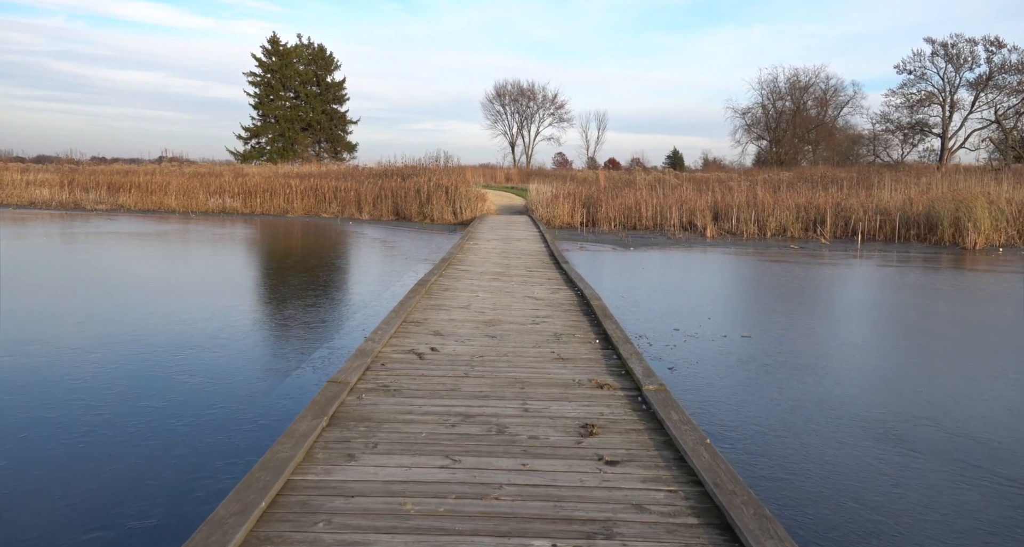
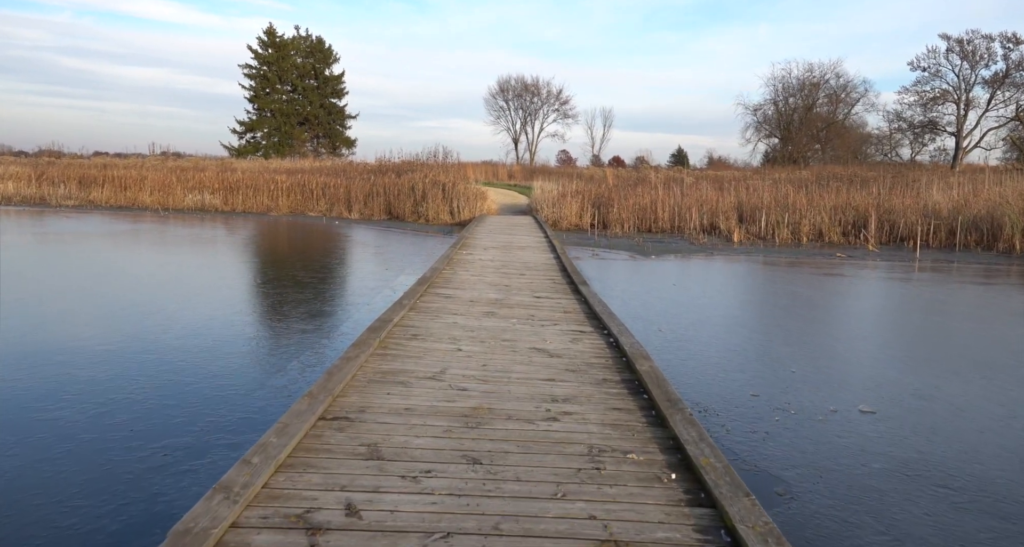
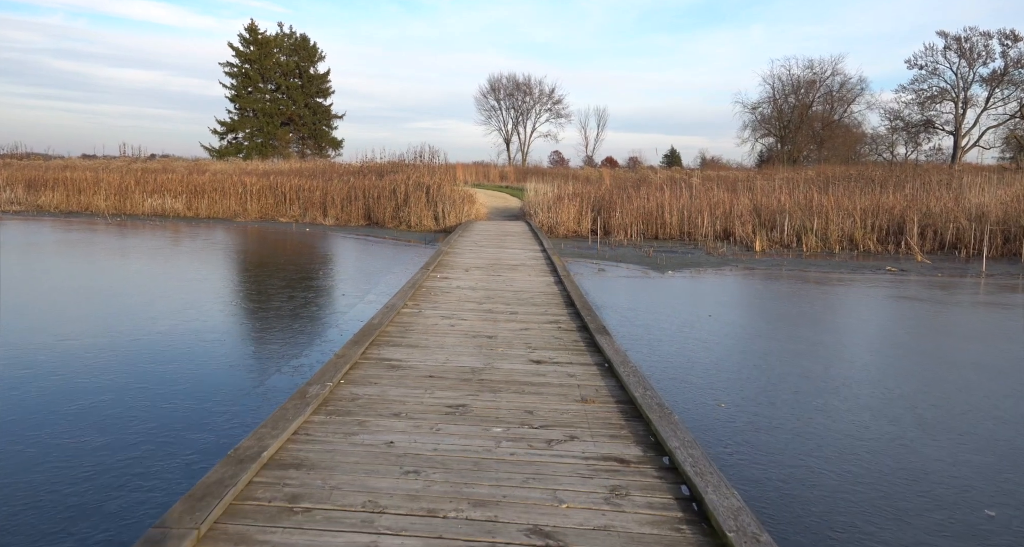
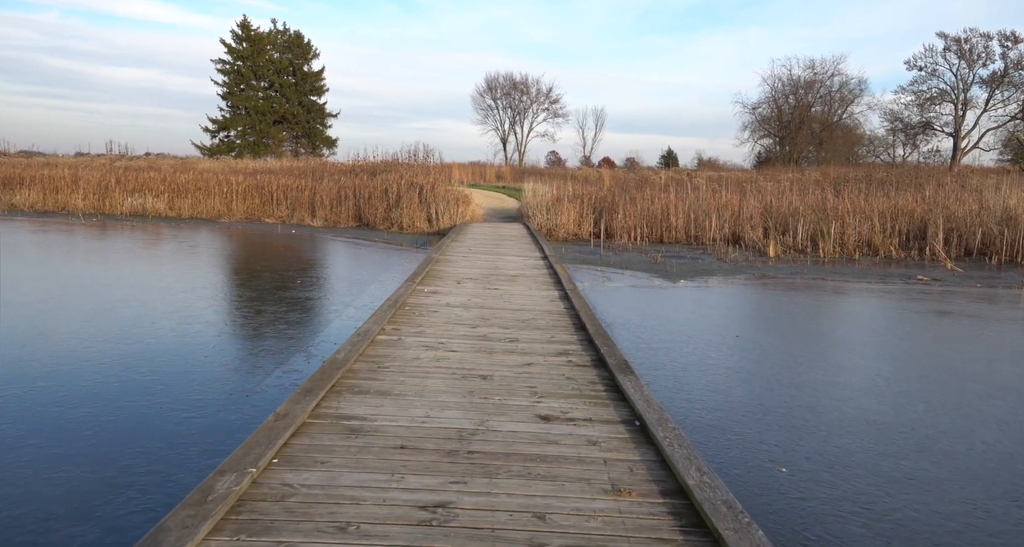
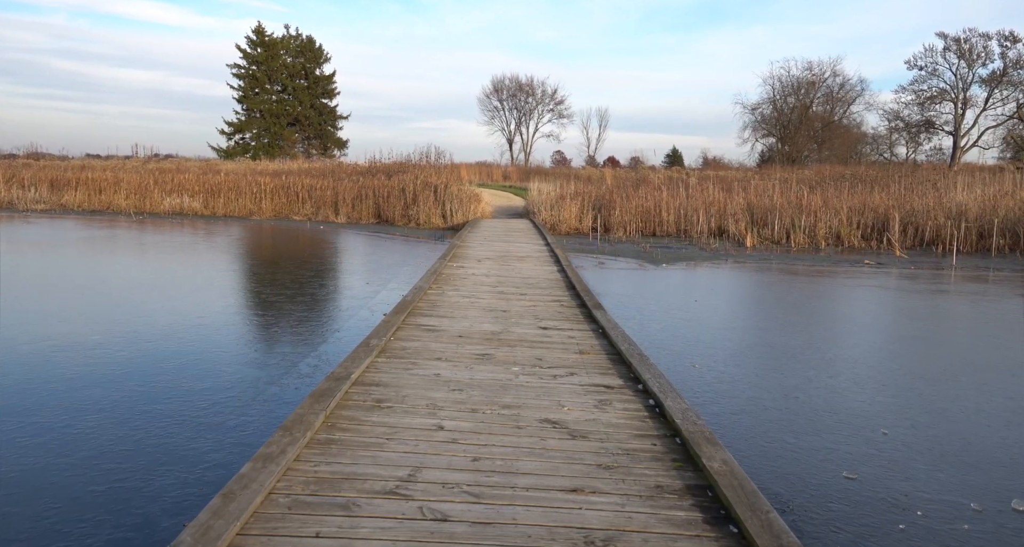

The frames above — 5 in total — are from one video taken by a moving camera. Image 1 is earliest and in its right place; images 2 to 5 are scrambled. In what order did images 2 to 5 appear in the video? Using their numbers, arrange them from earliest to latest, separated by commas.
2, 5, 3, 4
